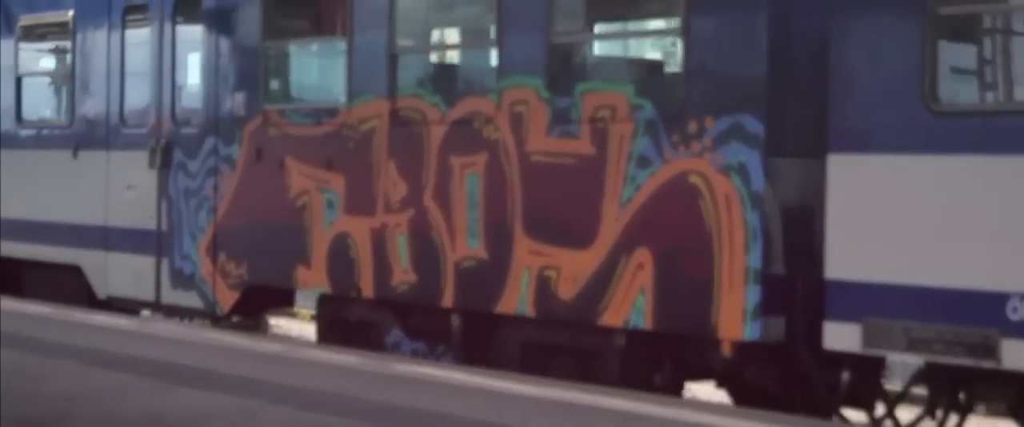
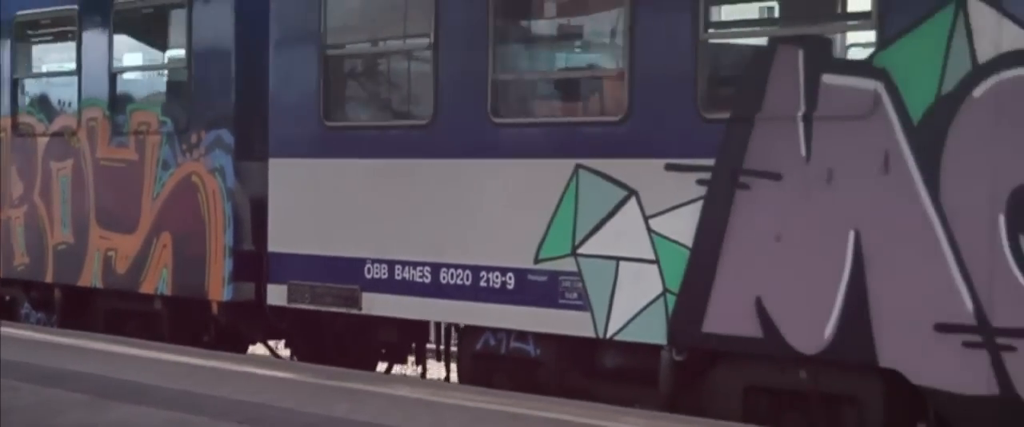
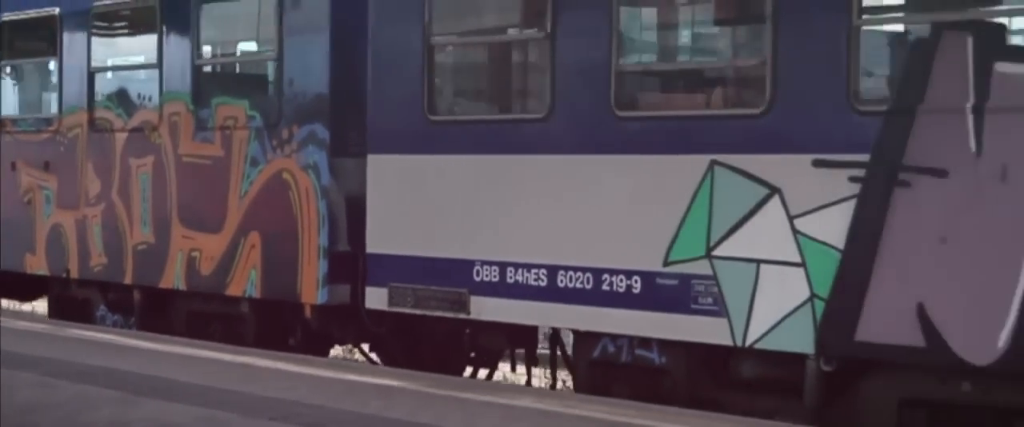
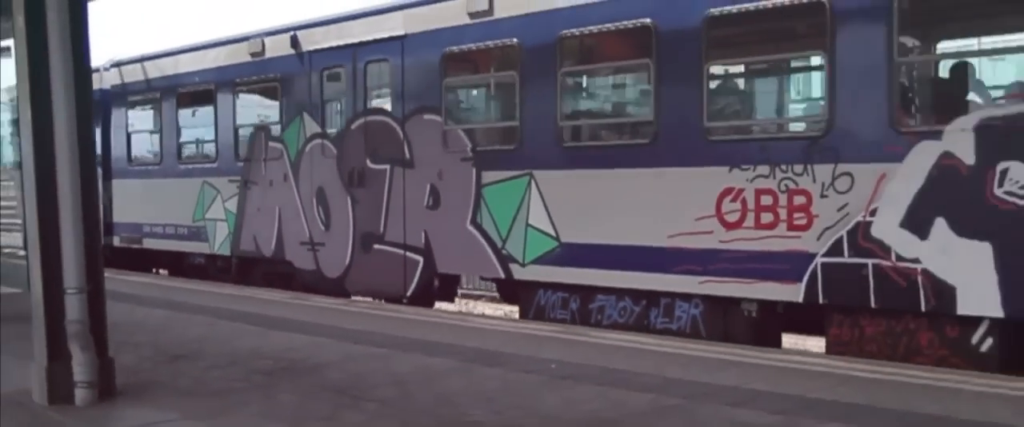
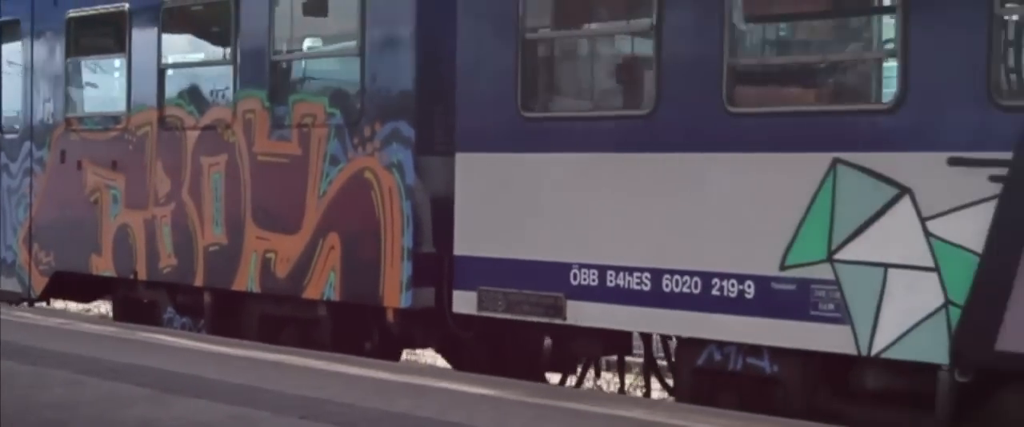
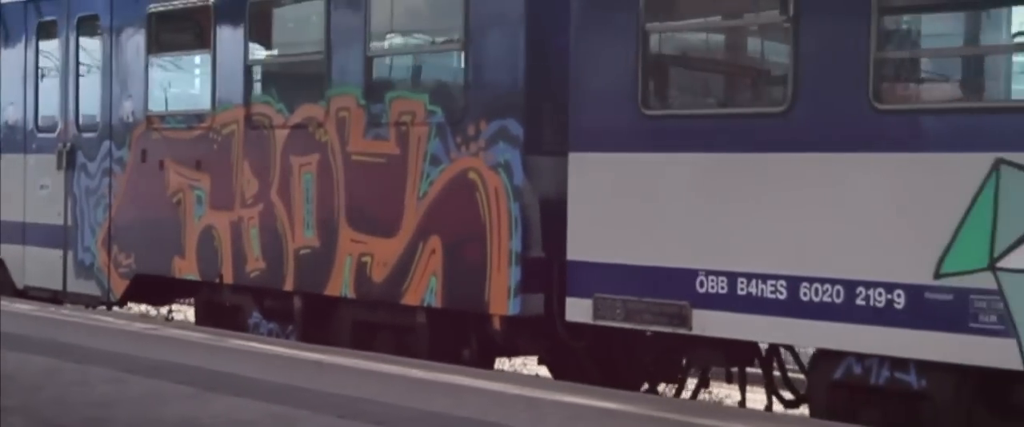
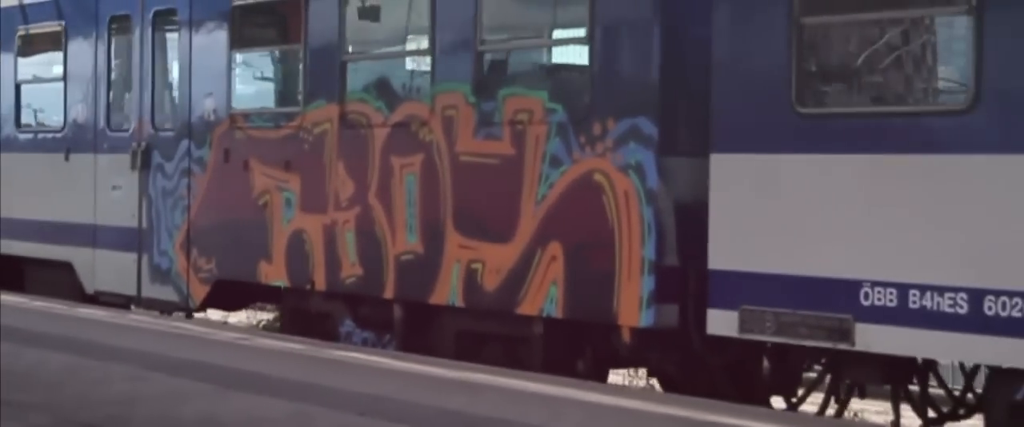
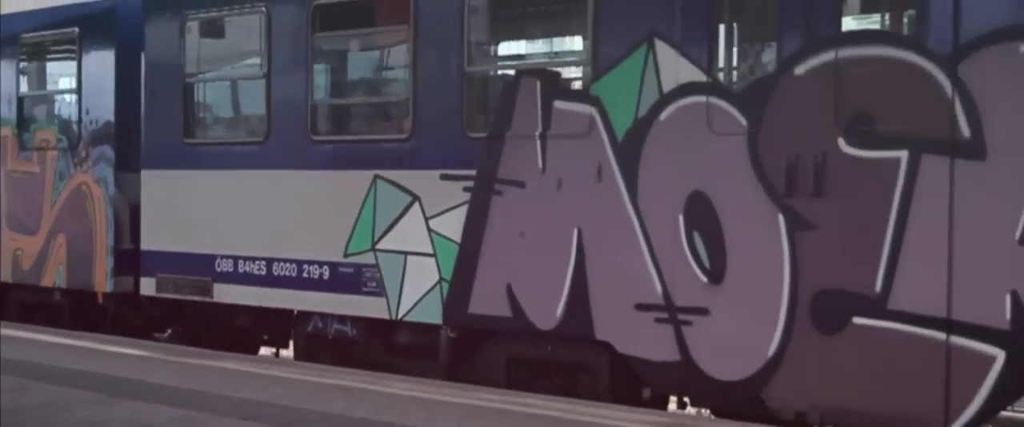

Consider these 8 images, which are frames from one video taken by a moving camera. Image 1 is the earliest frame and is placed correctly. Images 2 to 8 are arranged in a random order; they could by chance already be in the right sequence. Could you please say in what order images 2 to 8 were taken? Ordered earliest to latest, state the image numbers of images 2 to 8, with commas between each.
7, 6, 5, 3, 2, 8, 4
